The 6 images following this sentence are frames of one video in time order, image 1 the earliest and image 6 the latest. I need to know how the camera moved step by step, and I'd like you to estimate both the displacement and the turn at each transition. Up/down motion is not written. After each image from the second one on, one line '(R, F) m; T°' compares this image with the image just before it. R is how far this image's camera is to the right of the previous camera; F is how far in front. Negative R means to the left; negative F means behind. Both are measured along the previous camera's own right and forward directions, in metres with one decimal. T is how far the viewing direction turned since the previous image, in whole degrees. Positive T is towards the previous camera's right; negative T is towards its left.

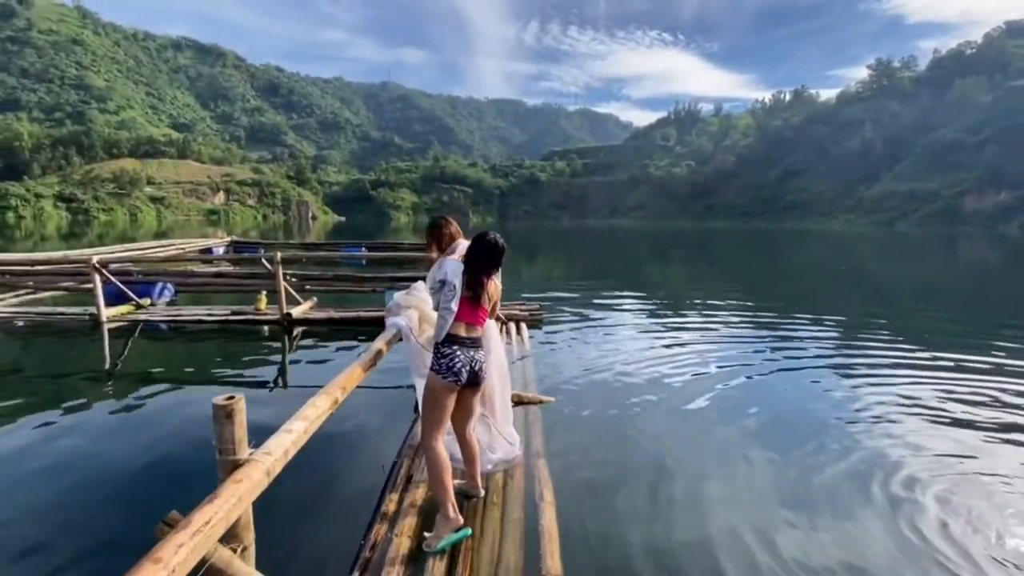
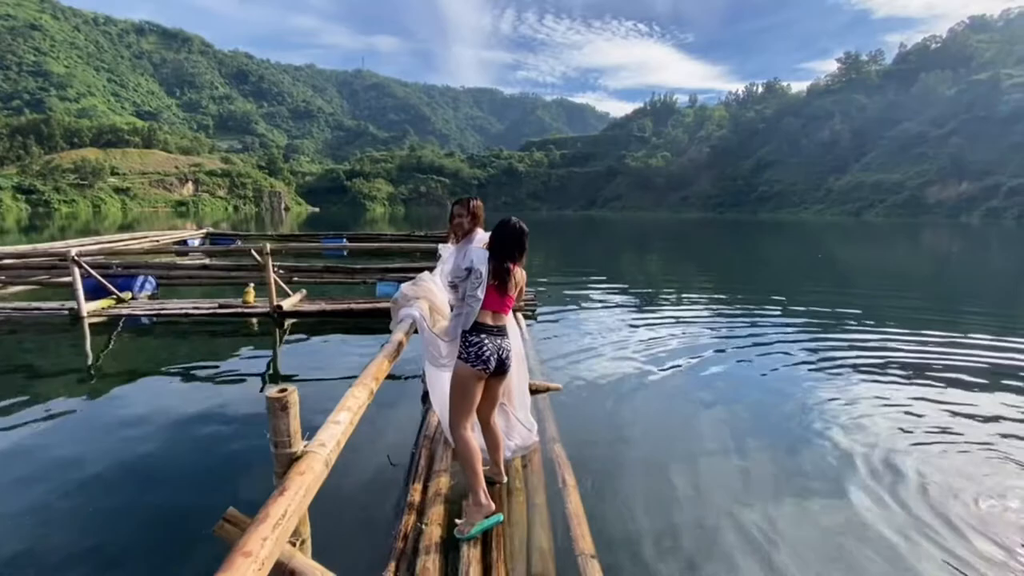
(-0.4, 0.0) m; +3°
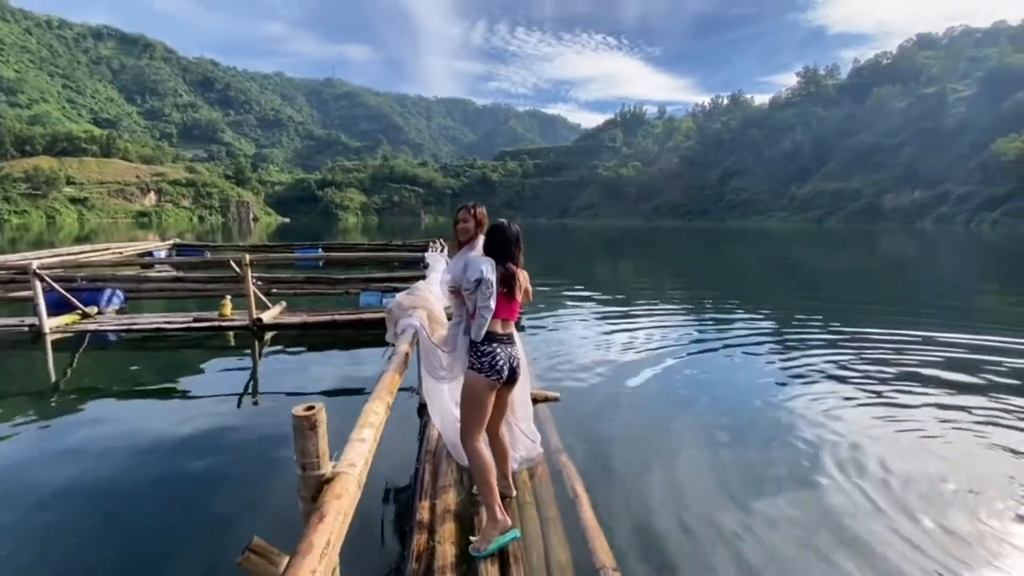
(-0.7, 0.0) m; +4°
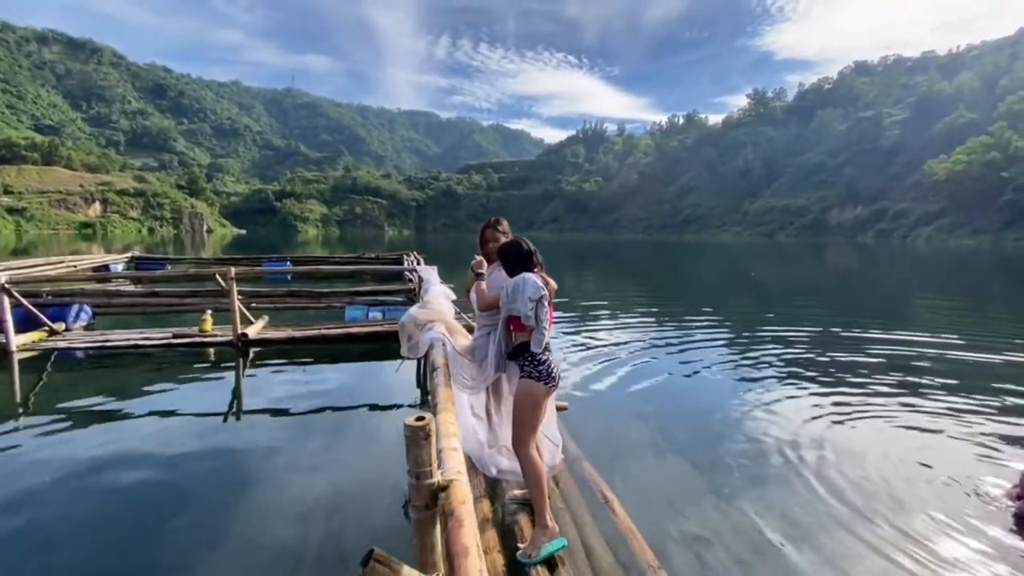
(-0.8, +0.1) m; +6°
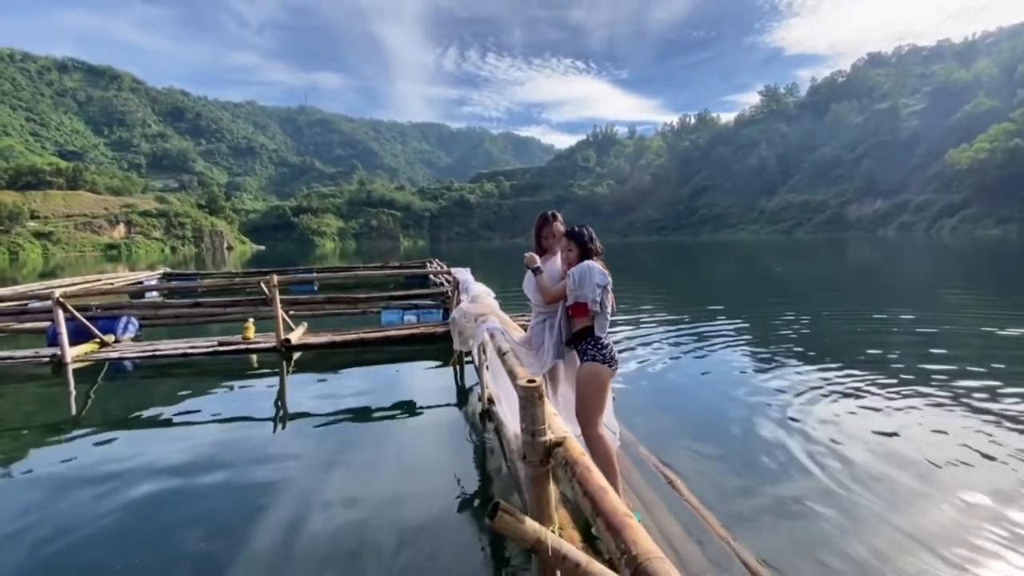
(+0.3, 0.0) m; -2°
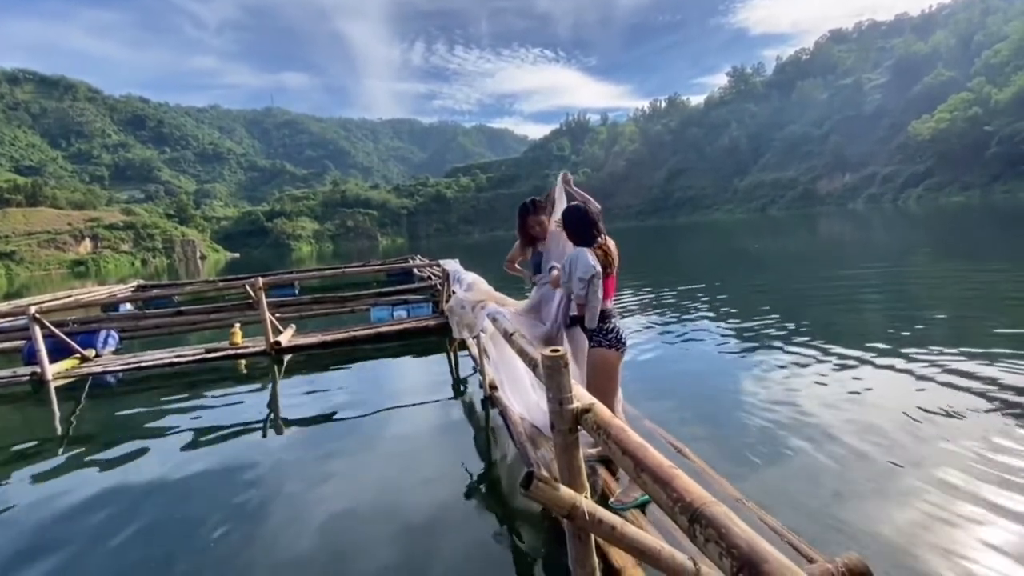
(-0.4, +0.1) m; +3°
